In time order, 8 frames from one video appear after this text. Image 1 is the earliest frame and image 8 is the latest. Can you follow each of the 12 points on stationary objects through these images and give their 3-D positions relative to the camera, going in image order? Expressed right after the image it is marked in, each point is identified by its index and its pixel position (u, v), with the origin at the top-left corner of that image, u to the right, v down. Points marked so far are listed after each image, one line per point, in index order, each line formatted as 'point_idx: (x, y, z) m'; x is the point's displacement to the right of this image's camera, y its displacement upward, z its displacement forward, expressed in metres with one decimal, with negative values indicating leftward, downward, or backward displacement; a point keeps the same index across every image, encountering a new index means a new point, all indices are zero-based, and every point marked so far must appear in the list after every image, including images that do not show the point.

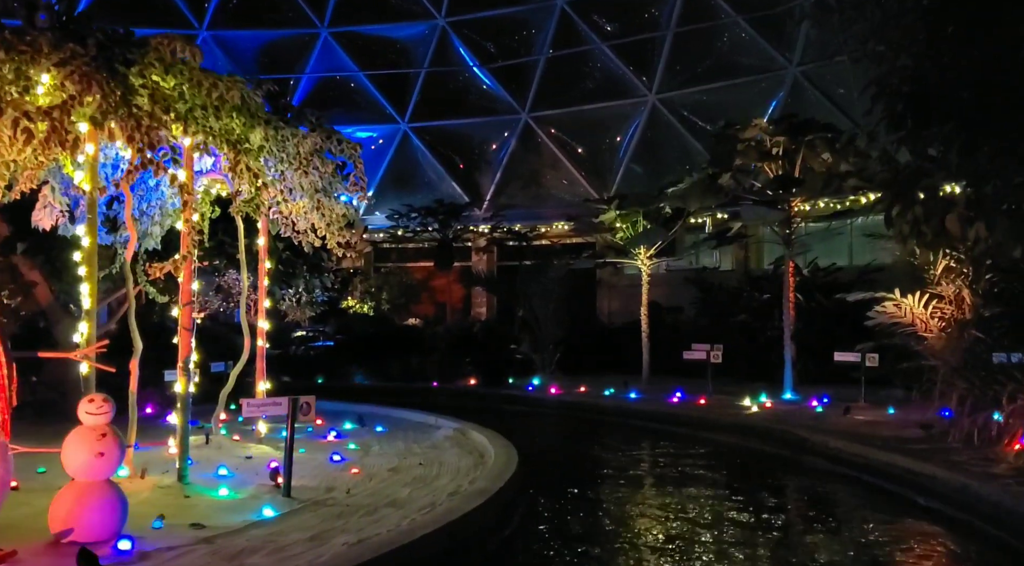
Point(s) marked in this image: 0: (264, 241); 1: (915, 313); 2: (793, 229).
0: (-2.2, +0.4, +10.3) m
1: (+4.6, -0.4, +13.4) m
2: (+4.5, +0.9, +18.4) m
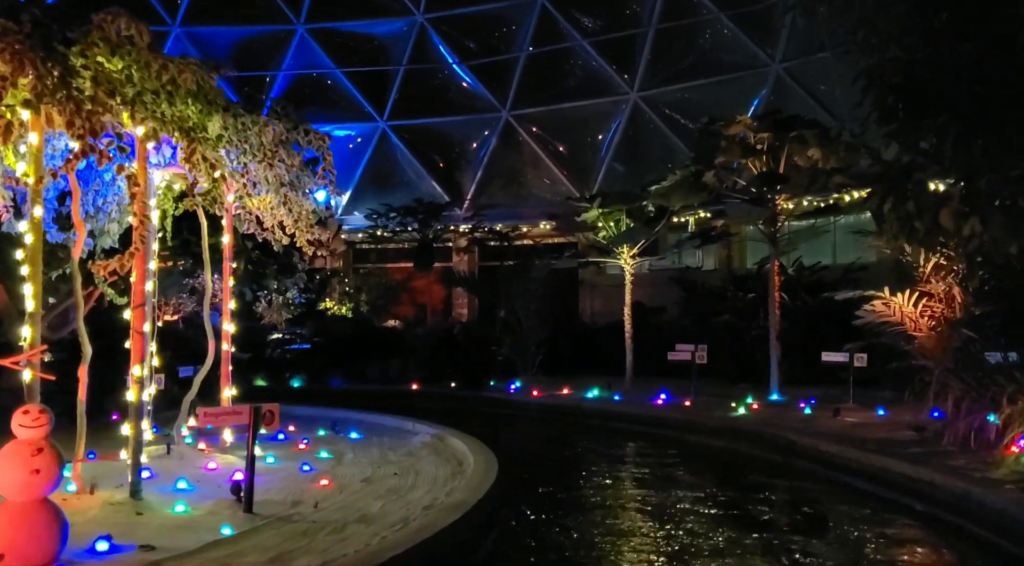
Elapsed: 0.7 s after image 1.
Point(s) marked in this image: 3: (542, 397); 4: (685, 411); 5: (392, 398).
0: (-2.4, +0.4, +9.8) m
1: (+4.4, -0.3, +13.0) m
2: (+4.2, +0.9, +18.0) m
3: (+0.5, -1.8, +18.0) m
4: (+2.4, -1.8, +15.7) m
5: (-2.1, -2.0, +20.0) m
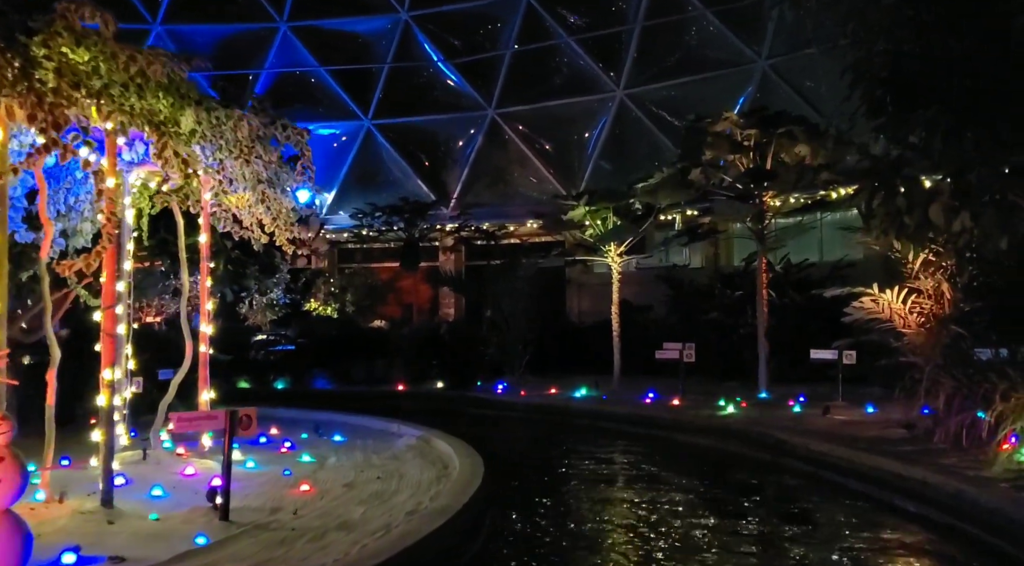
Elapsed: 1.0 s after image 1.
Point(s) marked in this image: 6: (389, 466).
0: (-2.6, +0.4, +9.6) m
1: (+4.2, -0.3, +12.8) m
2: (+4.0, +0.9, +17.8) m
3: (+0.3, -1.8, +17.9) m
4: (+2.2, -1.7, +15.5) m
5: (-2.3, -2.0, +19.8) m
6: (-1.1, -1.6, +10.0) m
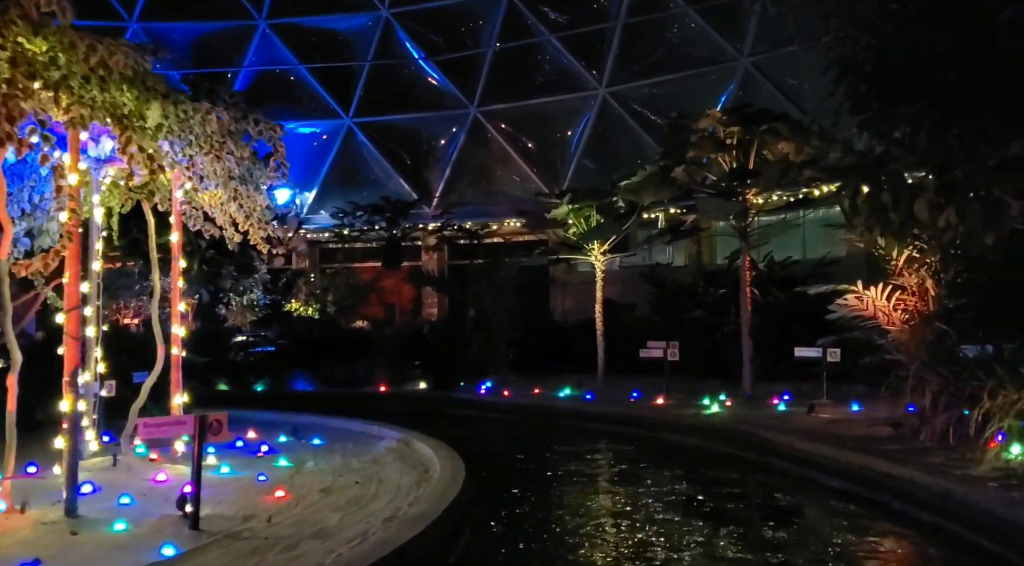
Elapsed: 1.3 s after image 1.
0: (-2.7, +0.4, +9.4) m
1: (+4.0, -0.3, +12.7) m
2: (+3.7, +1.0, +17.7) m
3: (0.0, -1.8, +17.7) m
4: (+2.0, -1.7, +15.4) m
5: (-2.6, -2.0, +19.6) m
6: (-1.2, -1.6, +9.8) m
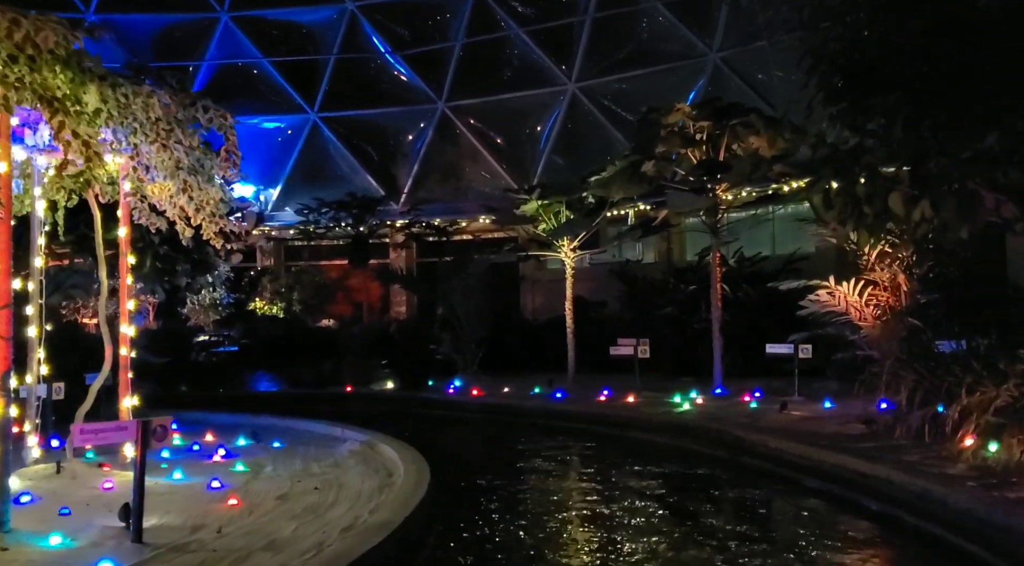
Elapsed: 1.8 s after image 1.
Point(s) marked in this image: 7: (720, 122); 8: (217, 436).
0: (-3.0, +0.4, +8.9) m
1: (+3.7, -0.2, +12.5) m
2: (+3.2, +1.0, +17.5) m
3: (-0.5, -1.7, +17.3) m
4: (+1.5, -1.6, +15.1) m
5: (-3.2, -2.0, +19.2) m
6: (-1.5, -1.6, +9.5) m
7: (+3.1, +2.4, +16.9) m
8: (-3.3, -1.7, +12.7) m
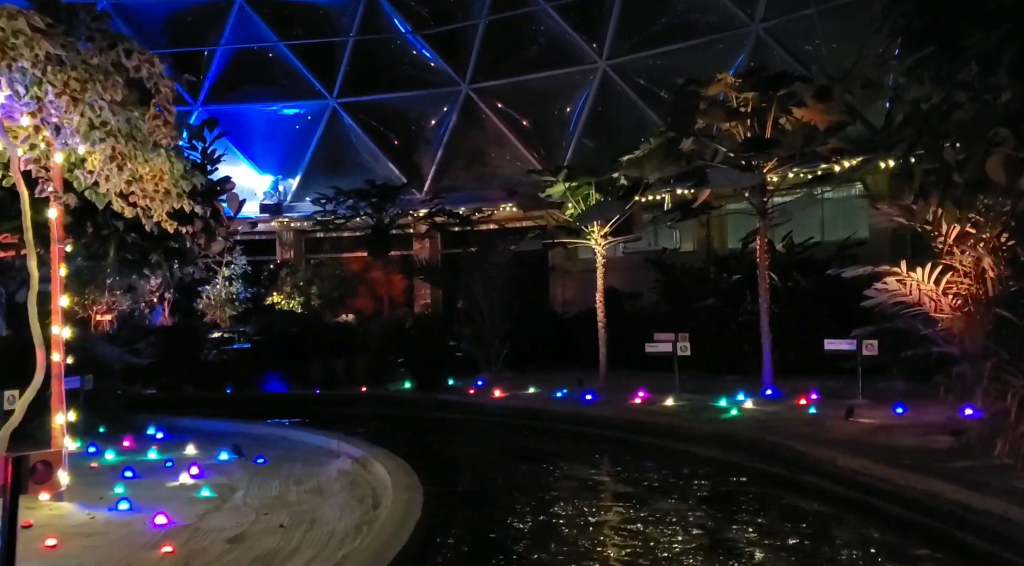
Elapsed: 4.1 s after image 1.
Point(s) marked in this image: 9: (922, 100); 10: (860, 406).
0: (-2.9, +0.4, +7.3) m
1: (+3.9, -0.1, +10.7) m
2: (+3.5, +1.2, +15.6) m
3: (-0.1, -1.6, +15.6) m
4: (+1.8, -1.5, +13.3) m
5: (-2.7, -1.9, +17.5) m
6: (-1.4, -1.5, +7.8) m
7: (+3.4, +2.6, +15.1) m
8: (-3.1, -1.6, +11.1) m
9: (+3.3, +1.5, +9.3) m
10: (+3.9, -1.4, +12.7) m
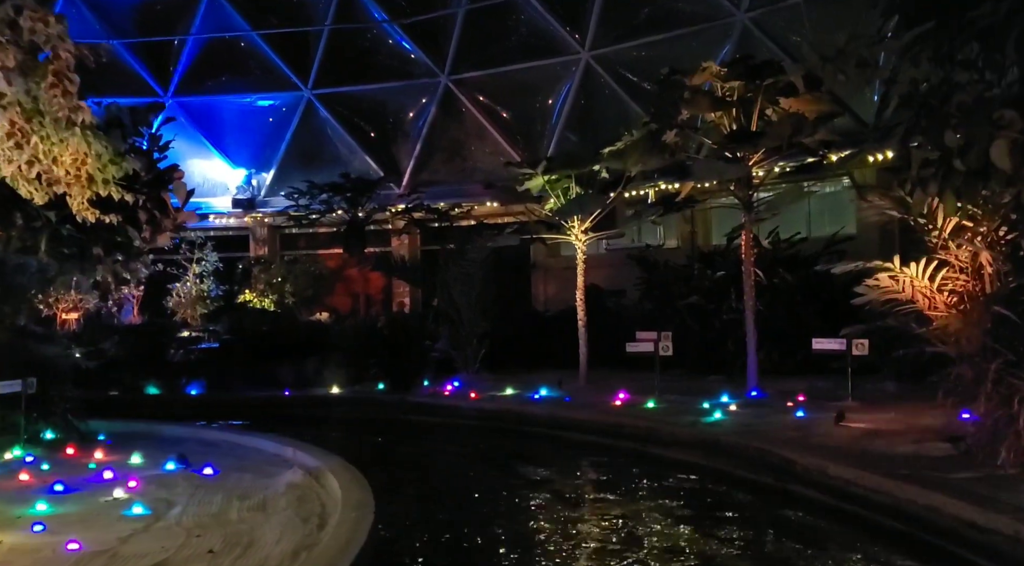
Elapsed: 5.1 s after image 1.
0: (-3.2, +0.5, +6.6) m
1: (+3.6, 0.0, +10.0) m
2: (+3.2, +1.2, +15.0) m
3: (-0.5, -1.6, +14.9) m
4: (+1.5, -1.5, +12.6) m
5: (-3.1, -1.8, +16.8) m
6: (-1.7, -1.5, +7.1) m
7: (+3.1, +2.6, +14.4) m
8: (-3.3, -1.6, +10.3) m
9: (+3.1, +1.5, +8.6) m
10: (+3.6, -1.3, +12.1) m
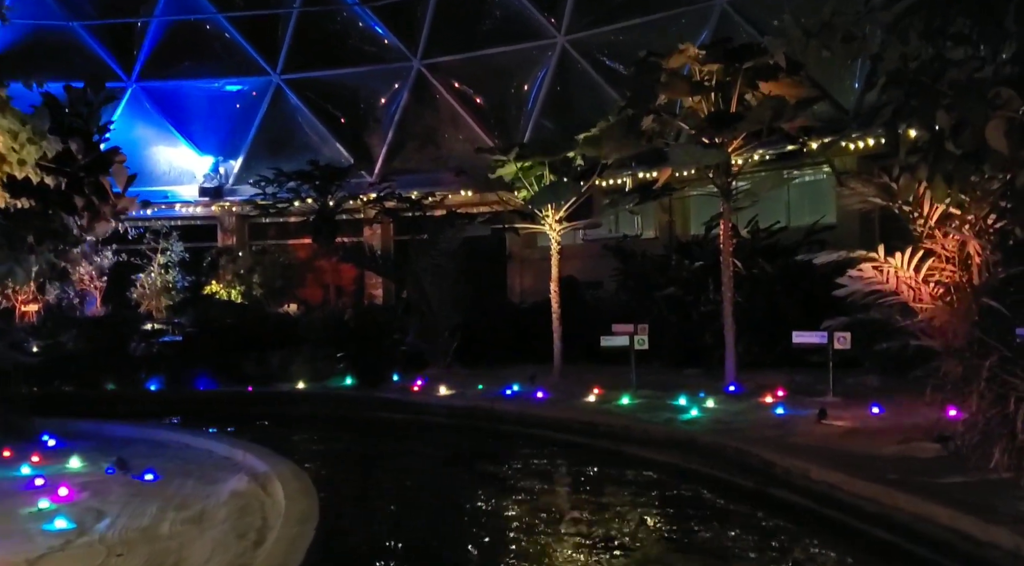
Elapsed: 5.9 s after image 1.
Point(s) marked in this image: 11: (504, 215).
0: (-3.4, +0.5, +5.9) m
1: (+3.3, 0.0, +9.4) m
2: (+2.8, +1.3, +14.4) m
3: (-0.9, -1.4, +14.3) m
4: (+1.2, -1.4, +12.1) m
5: (-3.5, -1.7, +16.2) m
6: (-1.9, -1.4, +6.4) m
7: (+2.7, +2.7, +13.9) m
8: (-3.6, -1.5, +9.7) m
9: (+2.8, +1.6, +8.0) m
10: (+3.3, -1.2, +11.5) m
11: (-0.2, +1.1, +19.2) m
